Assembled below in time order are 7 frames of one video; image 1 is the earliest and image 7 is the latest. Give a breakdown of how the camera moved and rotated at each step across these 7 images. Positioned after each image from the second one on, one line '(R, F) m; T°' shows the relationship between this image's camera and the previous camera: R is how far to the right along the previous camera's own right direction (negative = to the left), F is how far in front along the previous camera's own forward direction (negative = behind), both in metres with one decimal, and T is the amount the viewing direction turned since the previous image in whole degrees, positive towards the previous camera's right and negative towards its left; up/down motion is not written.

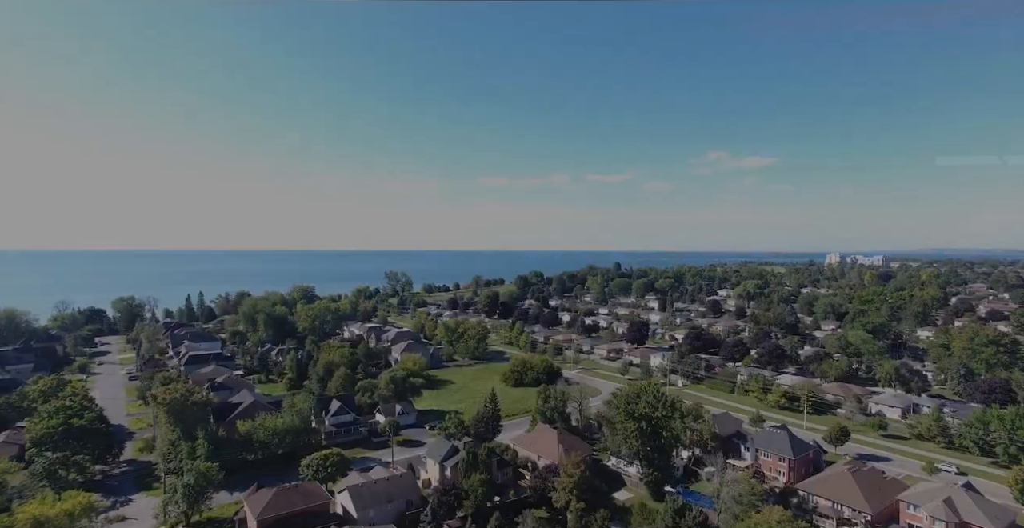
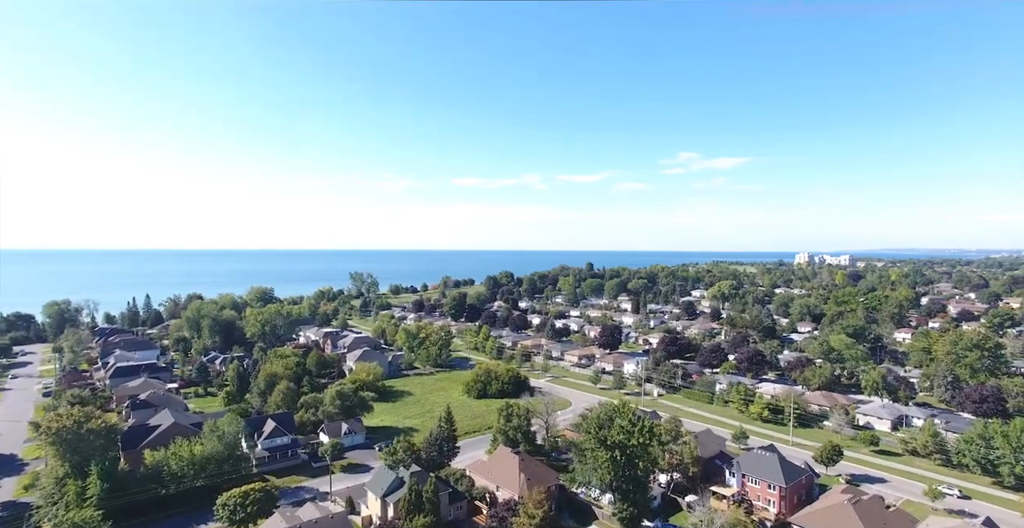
(+0.7, +3.3) m; +3°
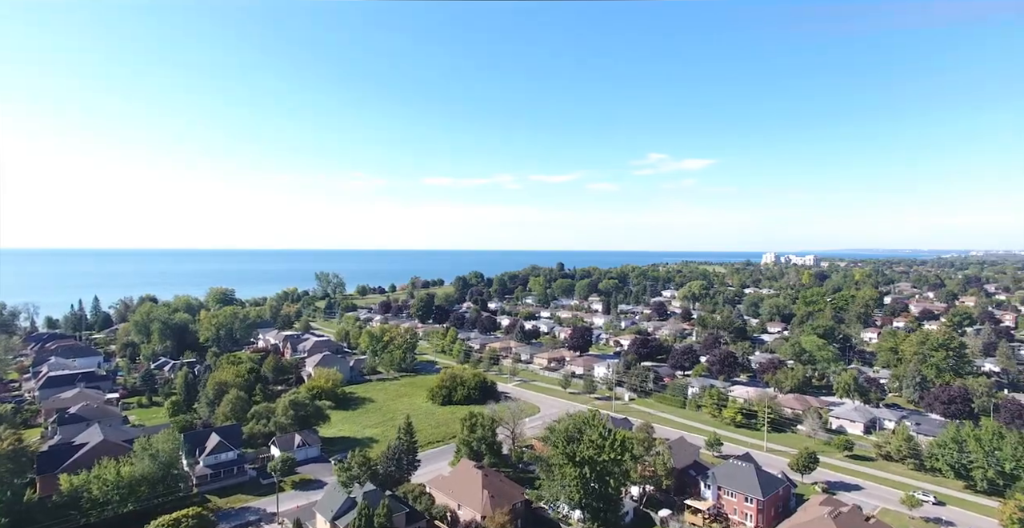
(+0.3, +1.5) m; +3°
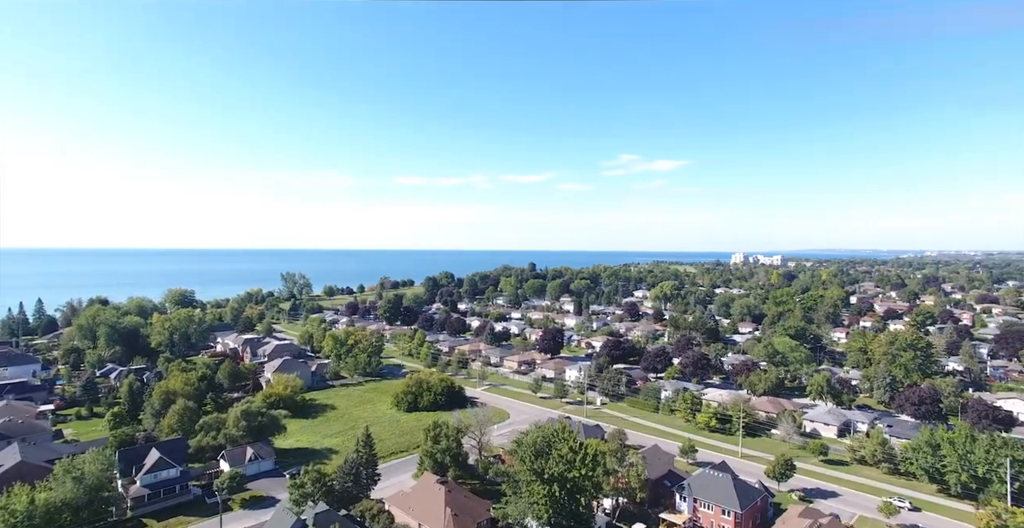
(+0.2, +1.3) m; +3°
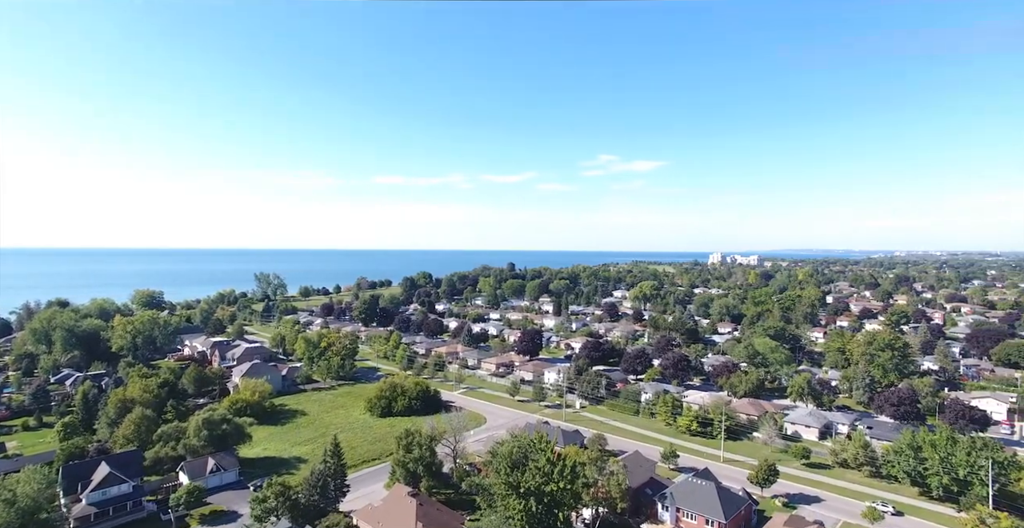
(+0.2, +1.0) m; +2°
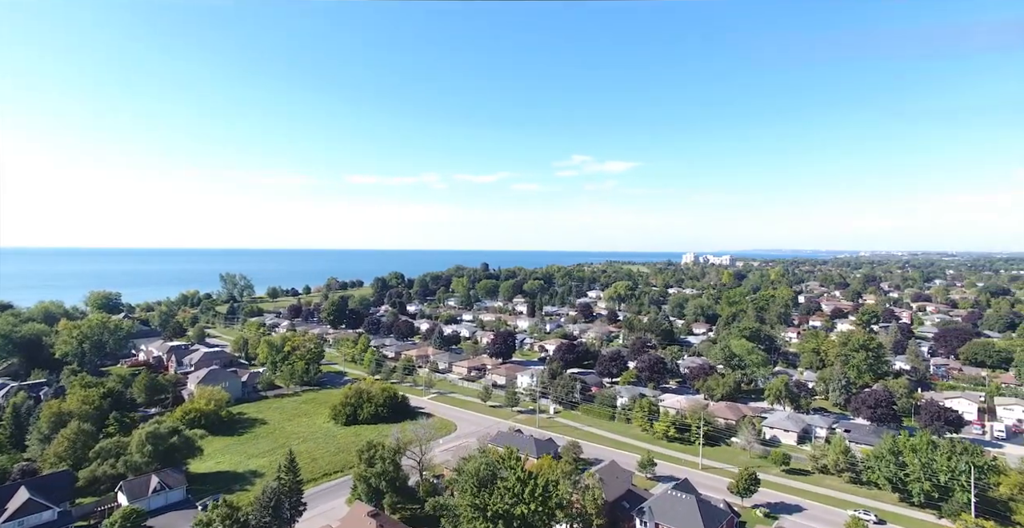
(+0.2, +1.3) m; +2°
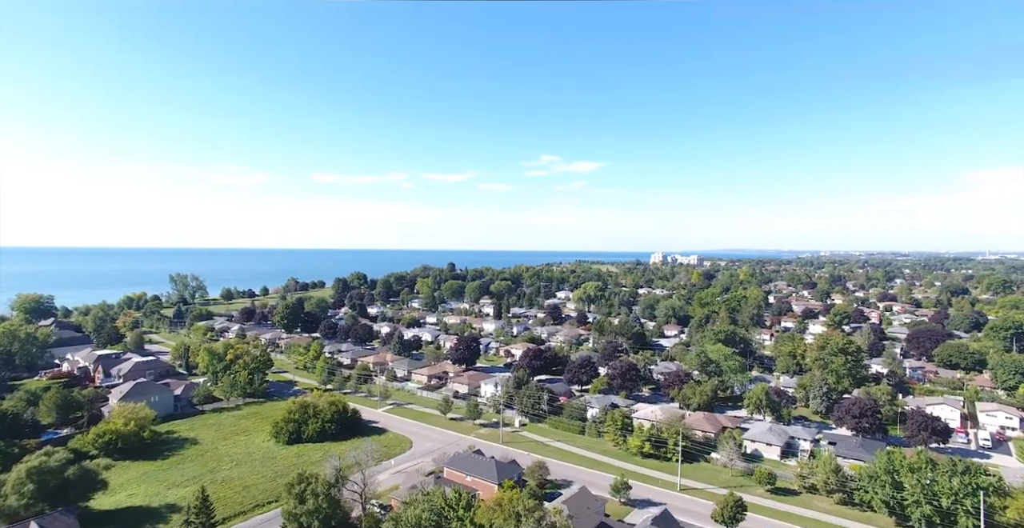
(+0.4, +2.9) m; +3°
